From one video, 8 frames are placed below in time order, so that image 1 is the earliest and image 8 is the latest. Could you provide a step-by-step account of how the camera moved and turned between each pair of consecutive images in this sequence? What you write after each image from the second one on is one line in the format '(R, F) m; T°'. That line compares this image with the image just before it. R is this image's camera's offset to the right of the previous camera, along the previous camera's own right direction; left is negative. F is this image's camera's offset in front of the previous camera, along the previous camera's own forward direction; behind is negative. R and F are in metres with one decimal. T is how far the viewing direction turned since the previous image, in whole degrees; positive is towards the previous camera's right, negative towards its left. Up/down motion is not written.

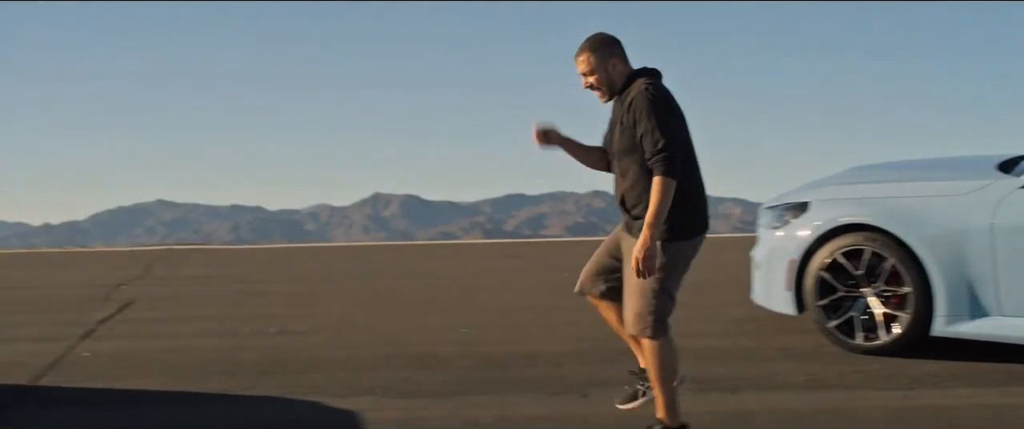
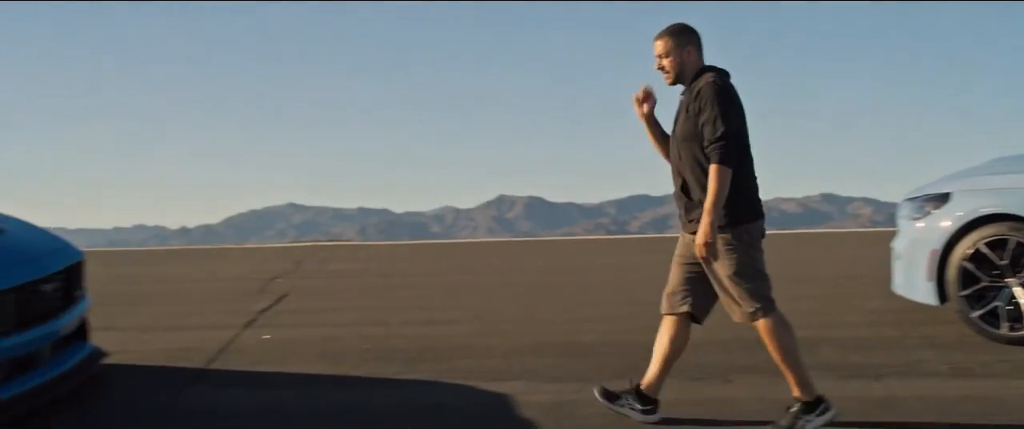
(-0.1, -0.2) m; -6°
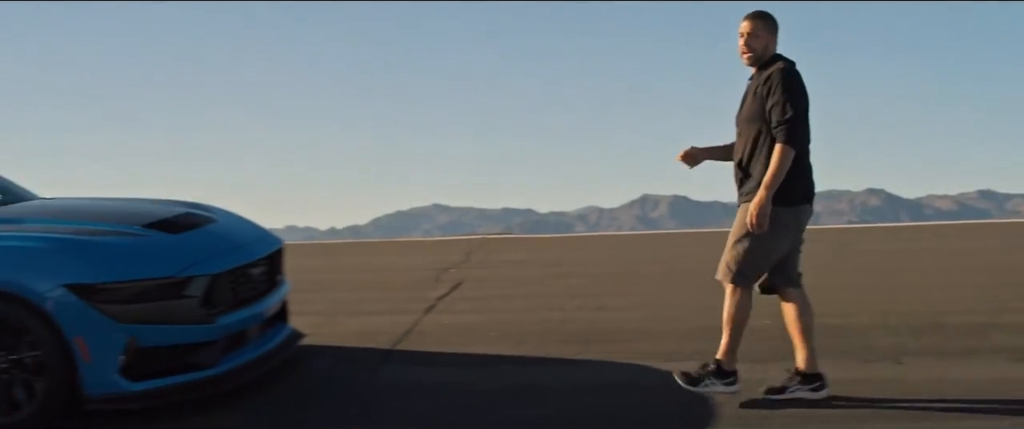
(-0.1, -0.3) m; -7°
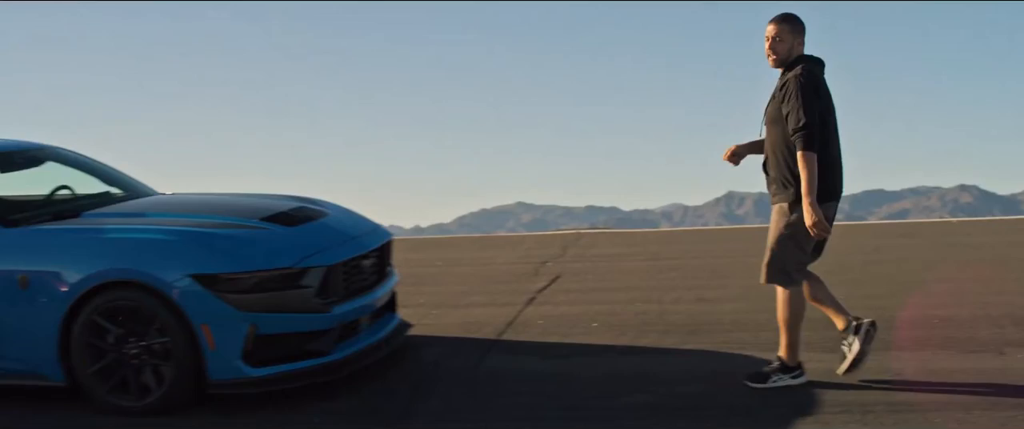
(-0.1, -0.1) m; -4°
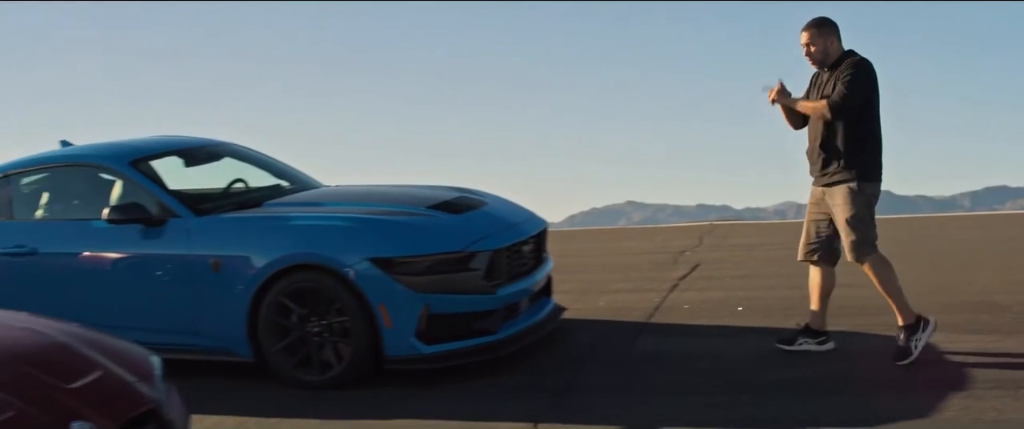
(-0.2, -0.3) m; -5°
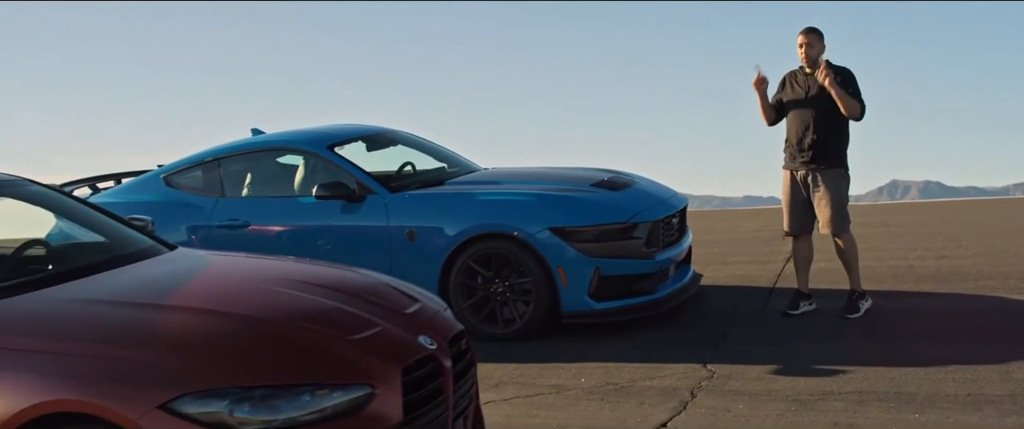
(-0.6, -0.9) m; -2°
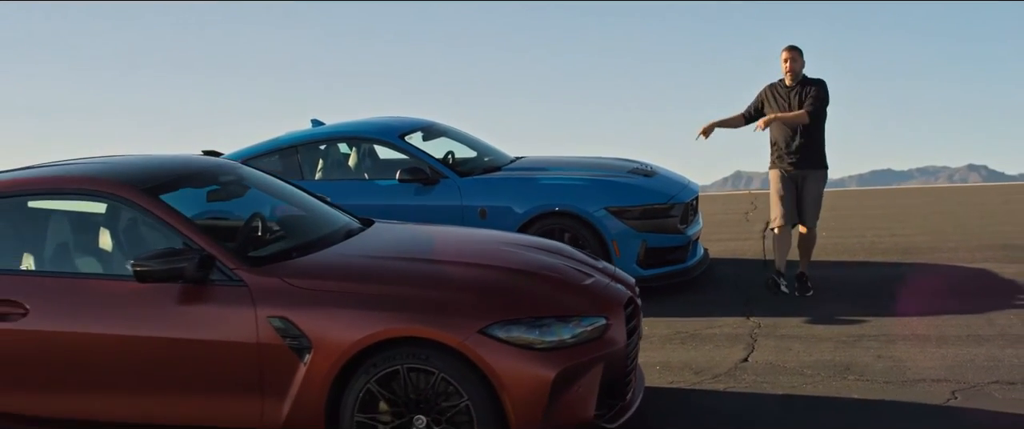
(-1.3, -1.1) m; +7°
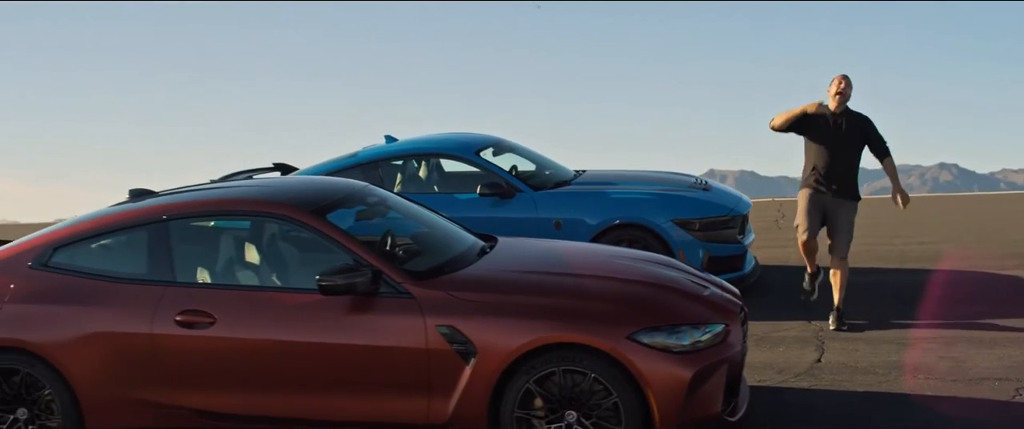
(-0.7, -0.6) m; +1°
